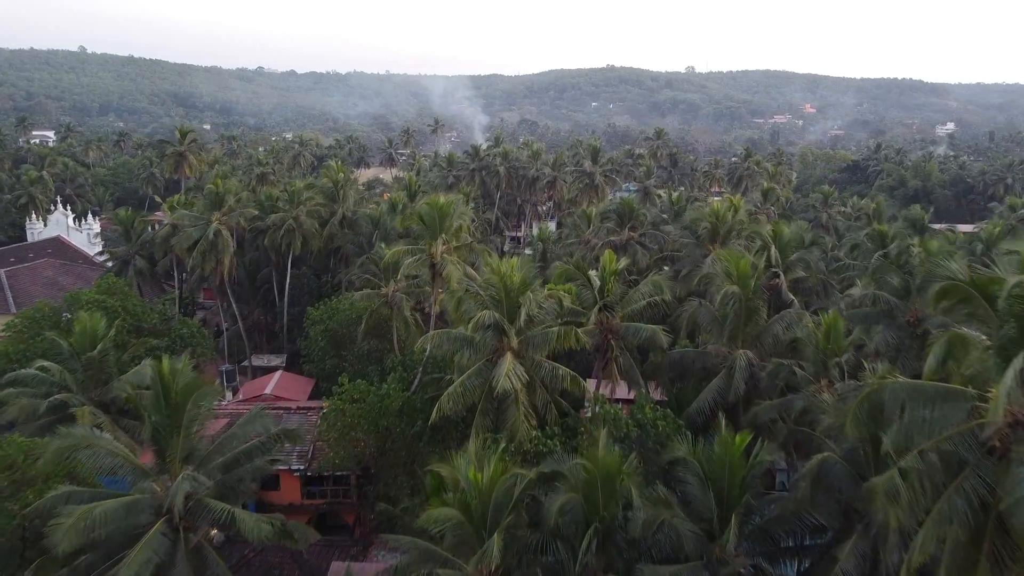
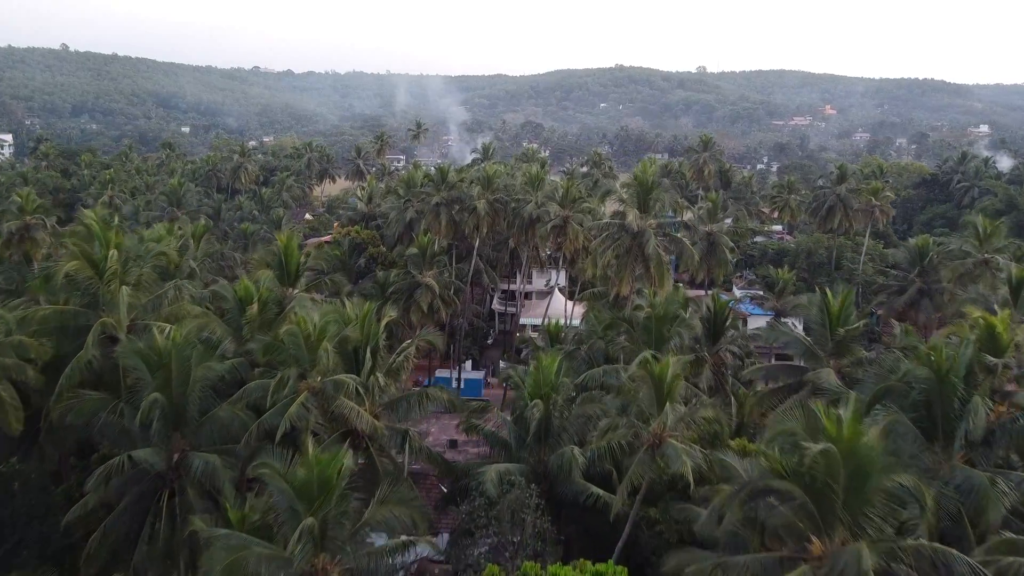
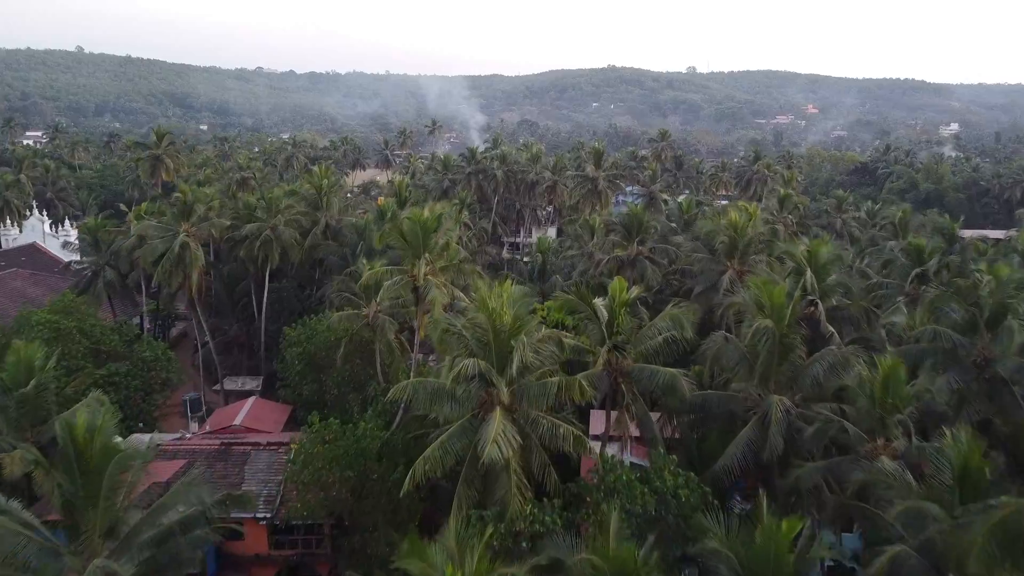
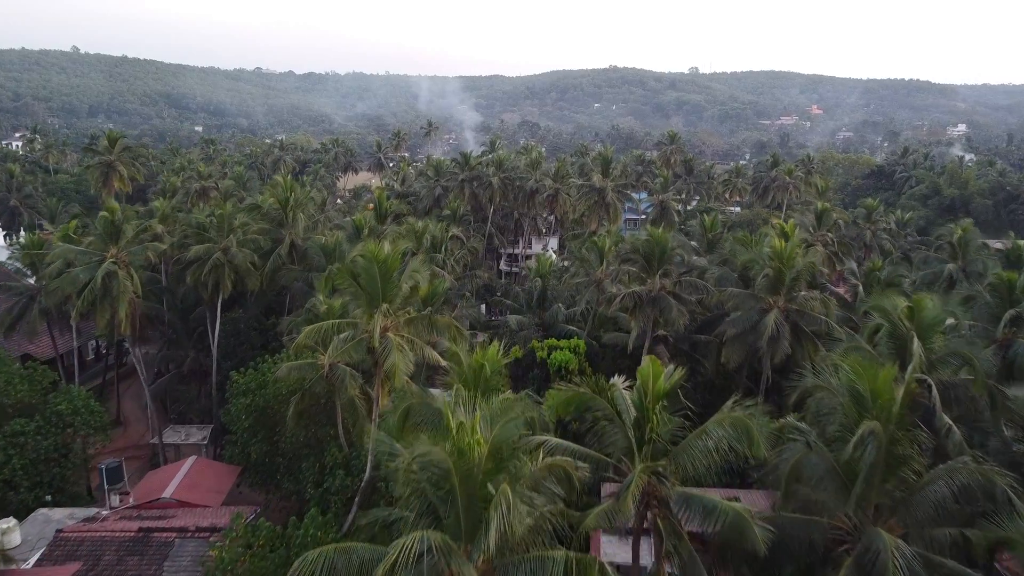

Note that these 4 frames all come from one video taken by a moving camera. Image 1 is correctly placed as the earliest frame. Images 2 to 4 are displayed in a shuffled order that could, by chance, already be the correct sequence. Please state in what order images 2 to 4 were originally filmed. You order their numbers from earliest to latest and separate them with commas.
3, 4, 2
